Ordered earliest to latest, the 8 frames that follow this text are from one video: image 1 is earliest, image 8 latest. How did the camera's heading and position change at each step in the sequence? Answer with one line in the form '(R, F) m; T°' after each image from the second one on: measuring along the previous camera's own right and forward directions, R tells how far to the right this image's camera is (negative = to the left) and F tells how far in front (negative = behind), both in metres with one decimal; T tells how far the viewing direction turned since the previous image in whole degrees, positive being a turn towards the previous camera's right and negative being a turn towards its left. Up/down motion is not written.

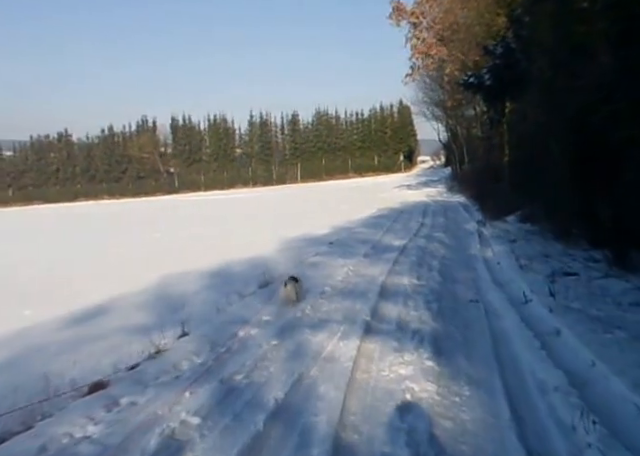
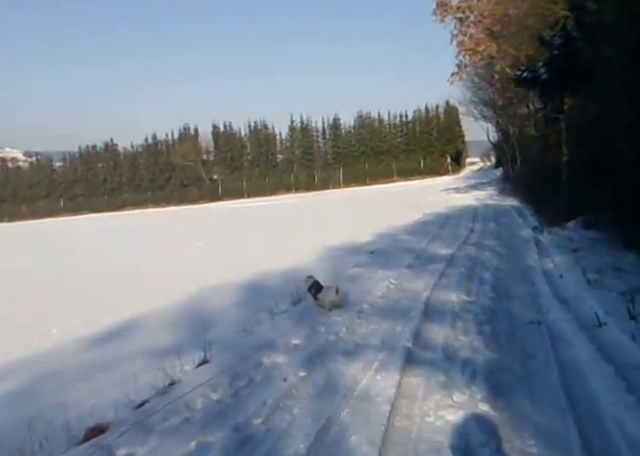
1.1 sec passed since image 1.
(+0.1, +0.6) m; -5°
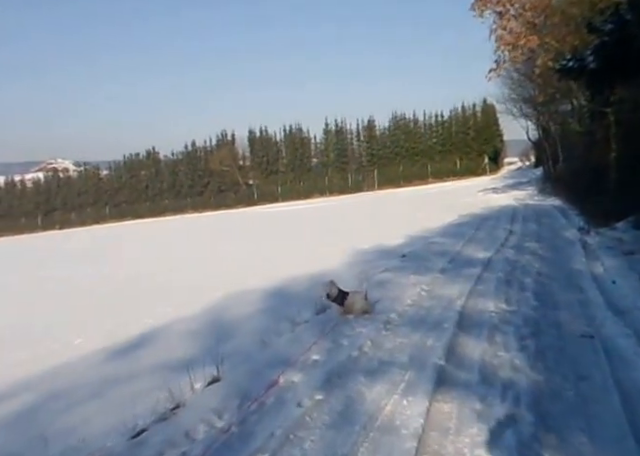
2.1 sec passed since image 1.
(+0.2, +0.5) m; -4°
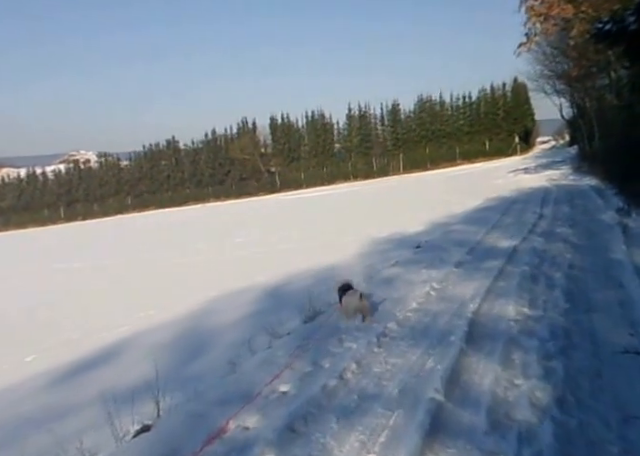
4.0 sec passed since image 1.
(+0.5, +1.0) m; -3°
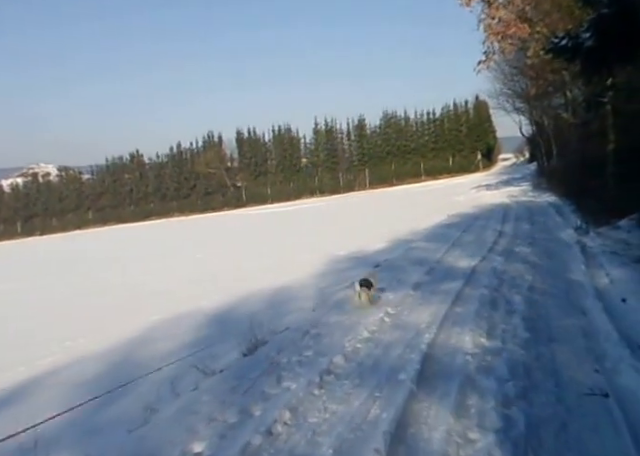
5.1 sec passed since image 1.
(+0.3, +0.6) m; +4°
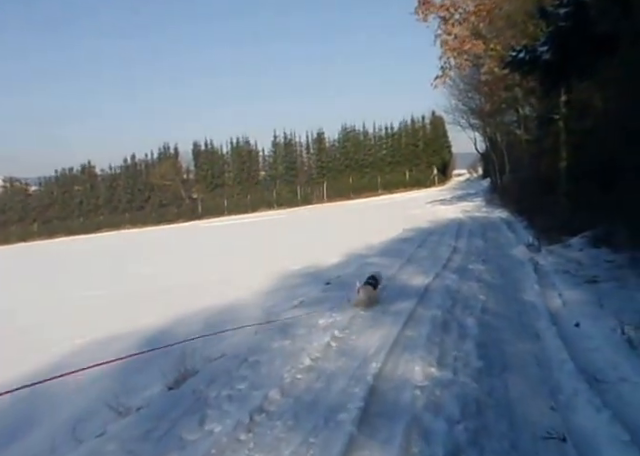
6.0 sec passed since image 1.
(+0.2, +0.5) m; +5°
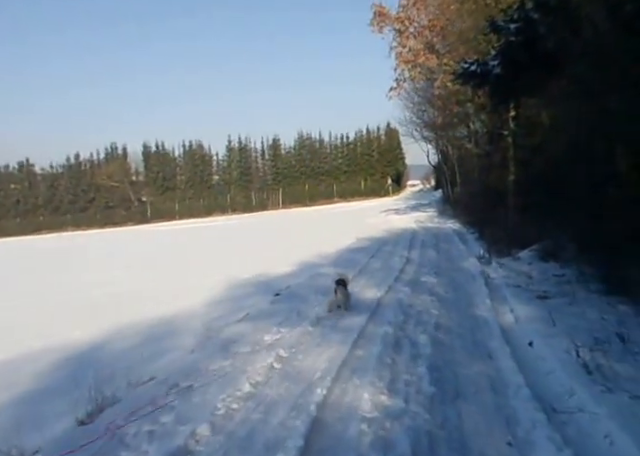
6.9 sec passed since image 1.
(+0.1, +0.5) m; +5°
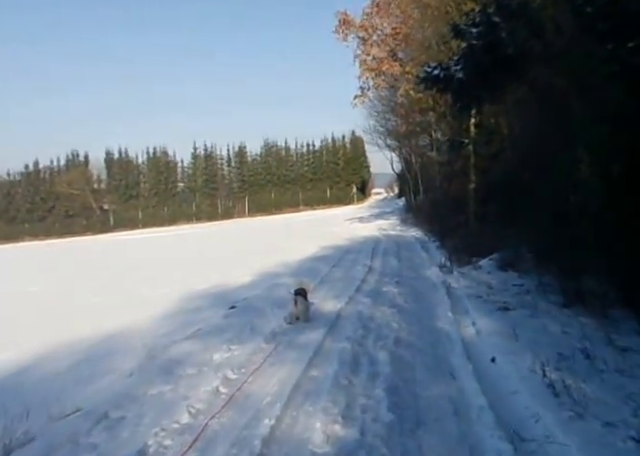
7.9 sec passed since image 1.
(+0.2, +0.4) m; +4°
